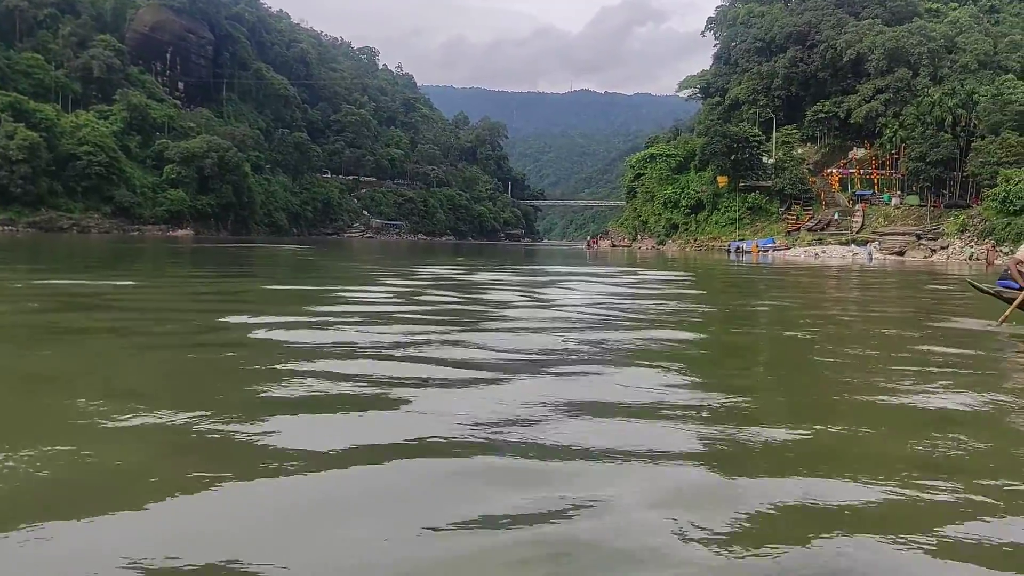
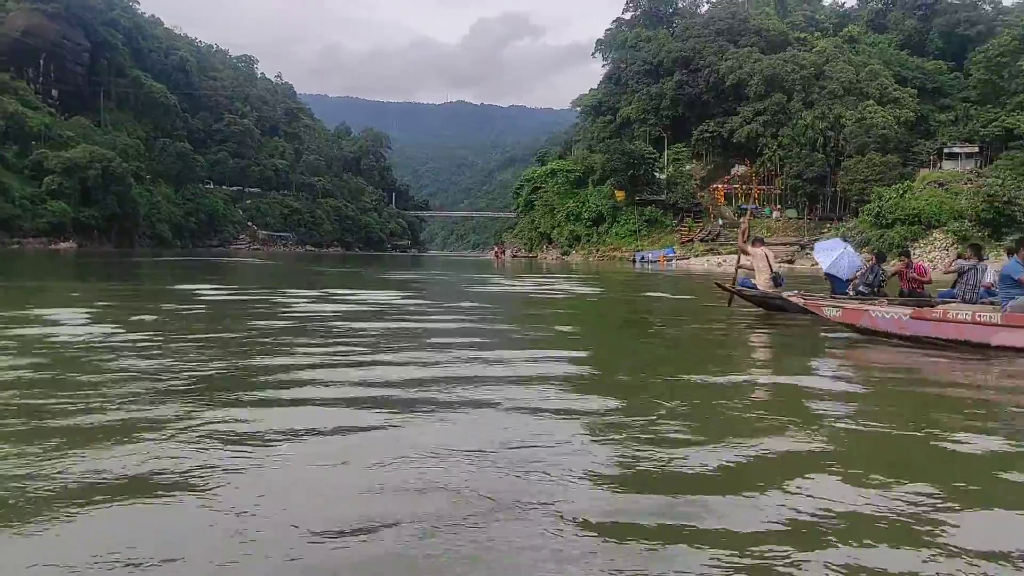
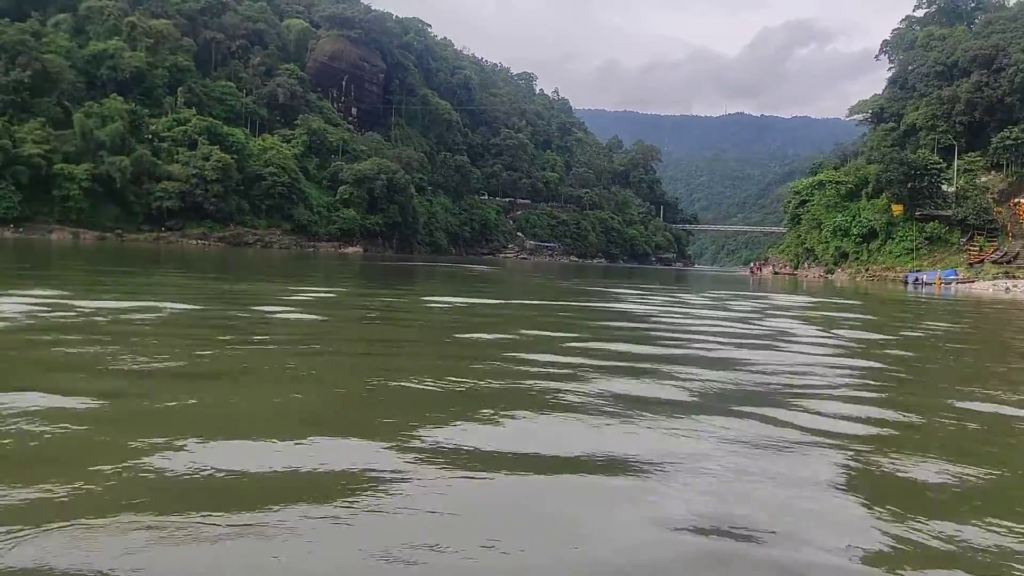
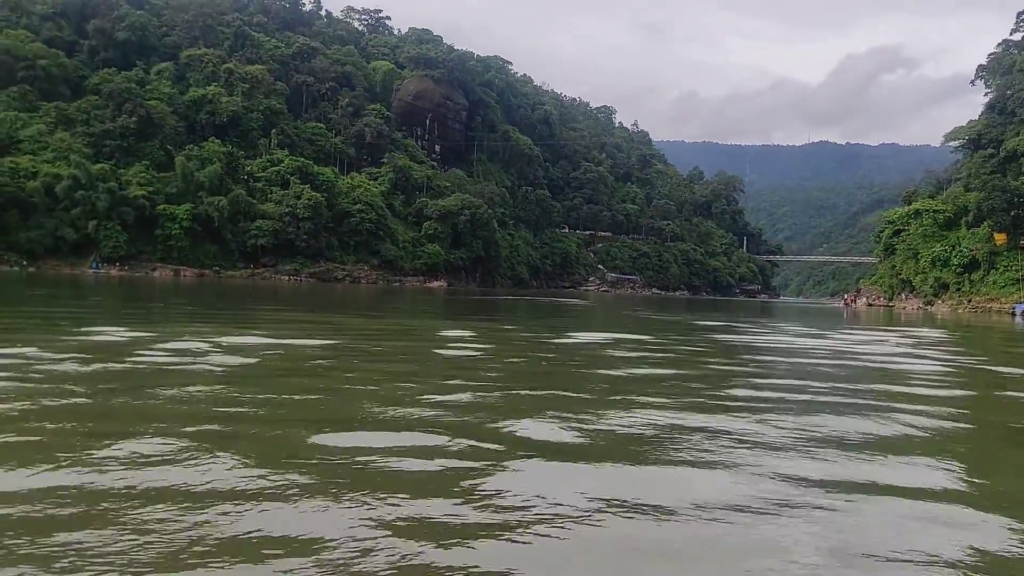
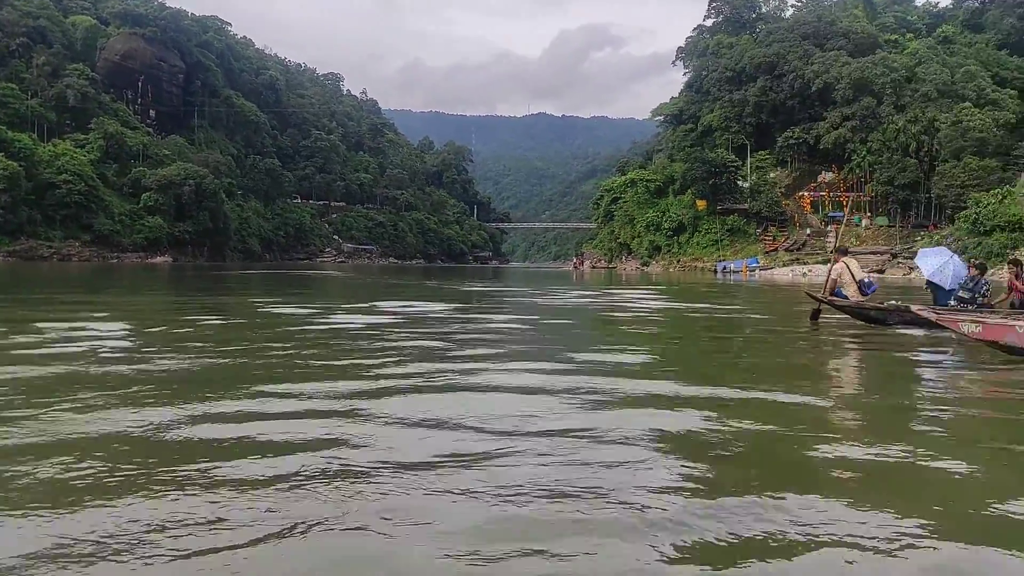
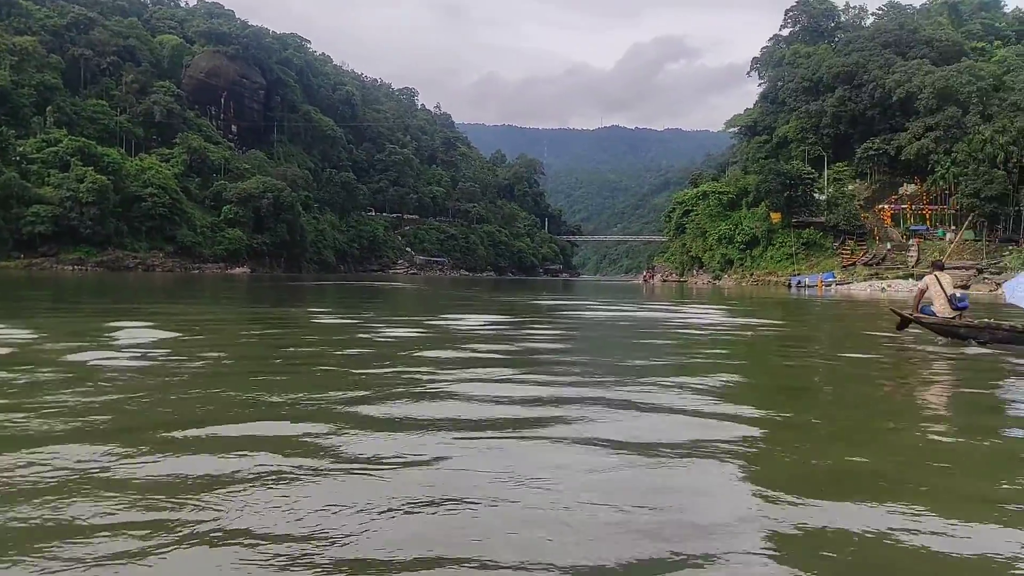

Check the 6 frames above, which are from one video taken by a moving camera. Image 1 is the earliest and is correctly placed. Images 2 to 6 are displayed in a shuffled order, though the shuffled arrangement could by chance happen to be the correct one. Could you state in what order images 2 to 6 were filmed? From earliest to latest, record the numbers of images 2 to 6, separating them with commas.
3, 4, 6, 5, 2
